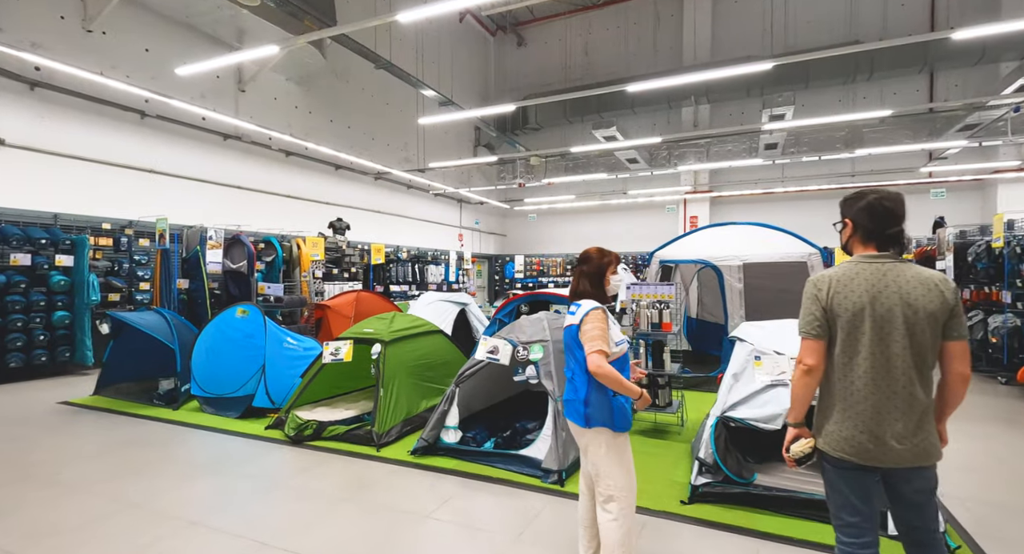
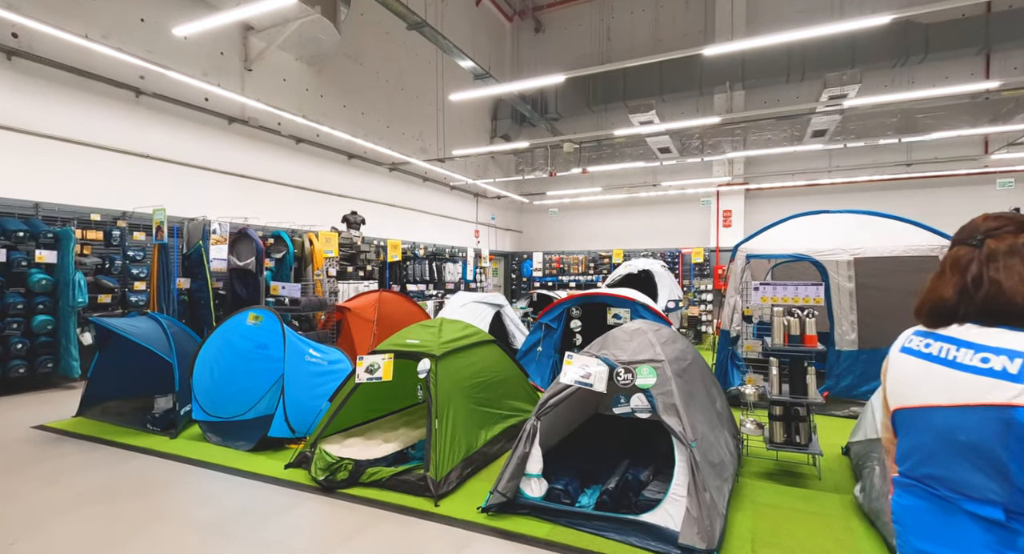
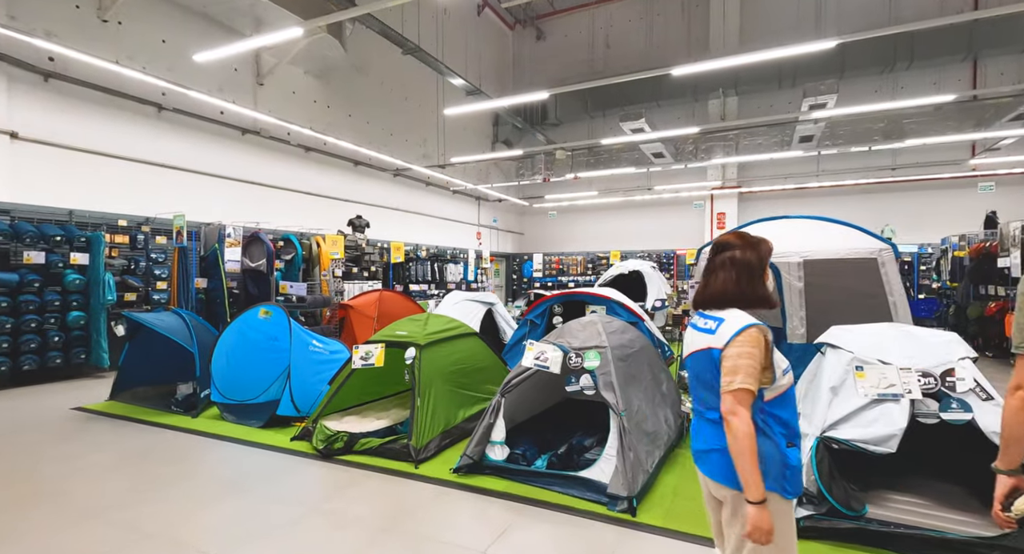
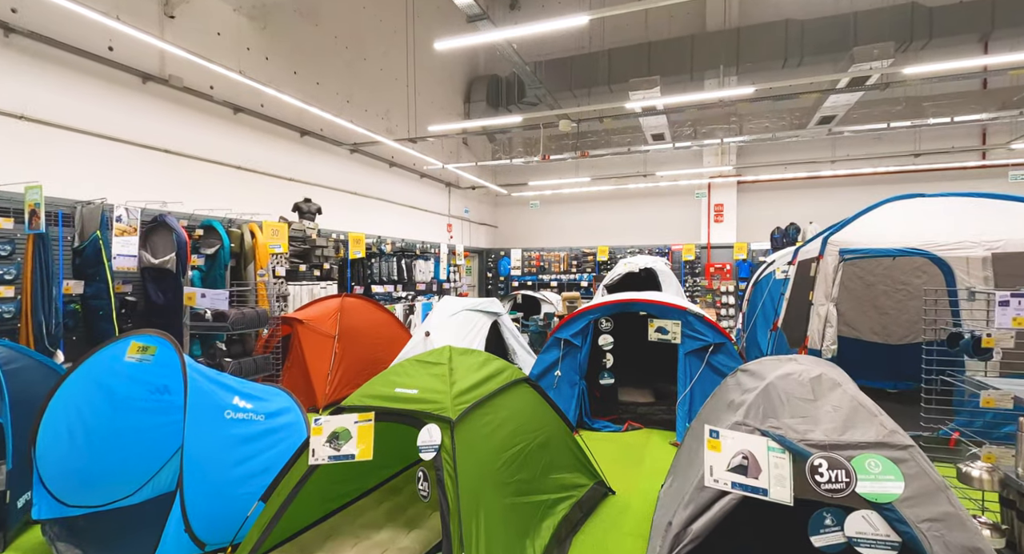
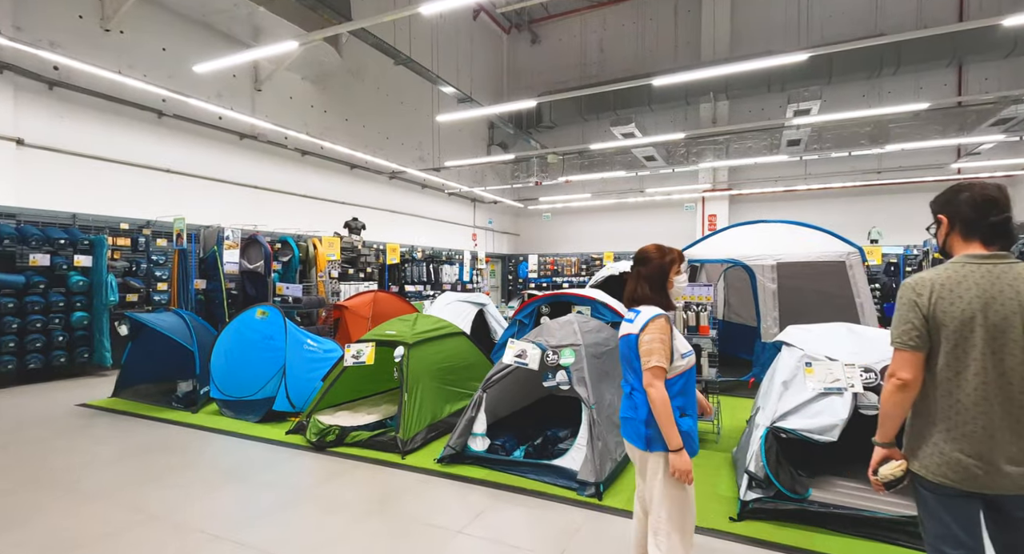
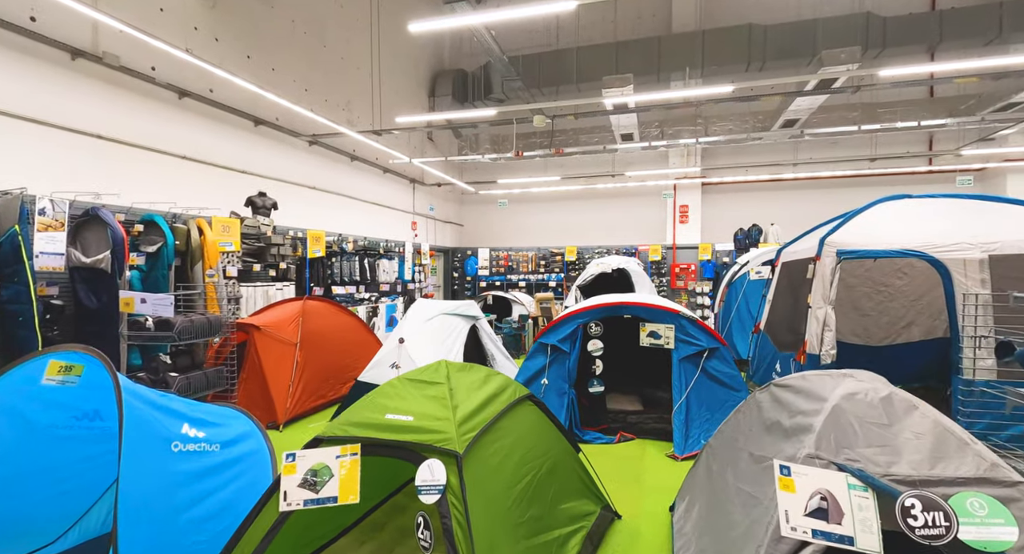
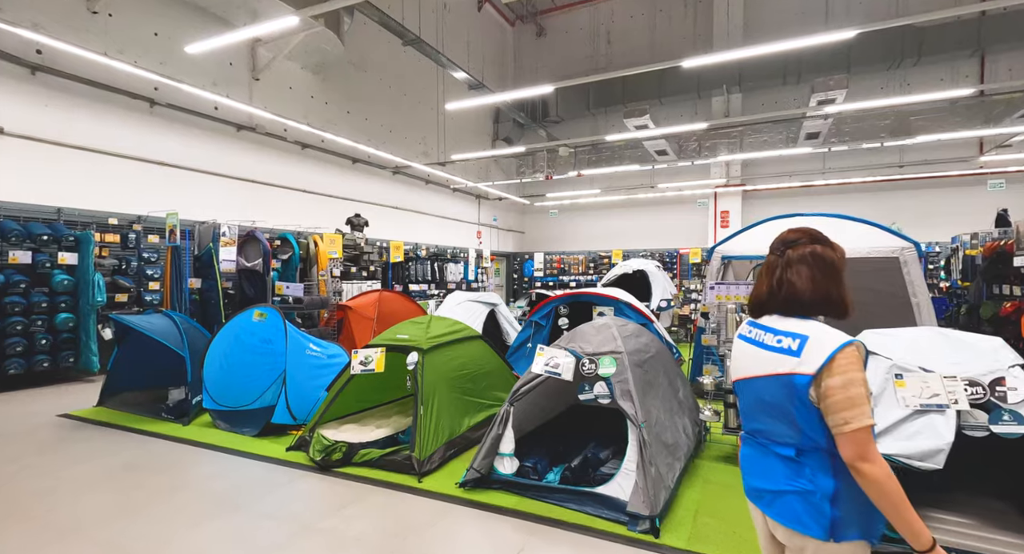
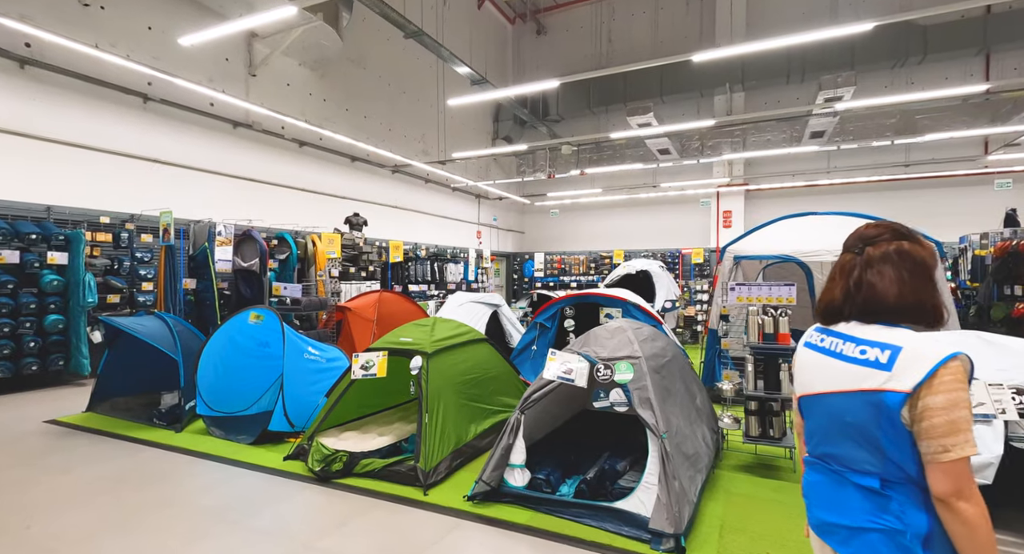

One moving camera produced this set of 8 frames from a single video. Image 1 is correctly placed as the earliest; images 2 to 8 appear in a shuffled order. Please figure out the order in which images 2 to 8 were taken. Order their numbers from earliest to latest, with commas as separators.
5, 3, 7, 8, 2, 4, 6
